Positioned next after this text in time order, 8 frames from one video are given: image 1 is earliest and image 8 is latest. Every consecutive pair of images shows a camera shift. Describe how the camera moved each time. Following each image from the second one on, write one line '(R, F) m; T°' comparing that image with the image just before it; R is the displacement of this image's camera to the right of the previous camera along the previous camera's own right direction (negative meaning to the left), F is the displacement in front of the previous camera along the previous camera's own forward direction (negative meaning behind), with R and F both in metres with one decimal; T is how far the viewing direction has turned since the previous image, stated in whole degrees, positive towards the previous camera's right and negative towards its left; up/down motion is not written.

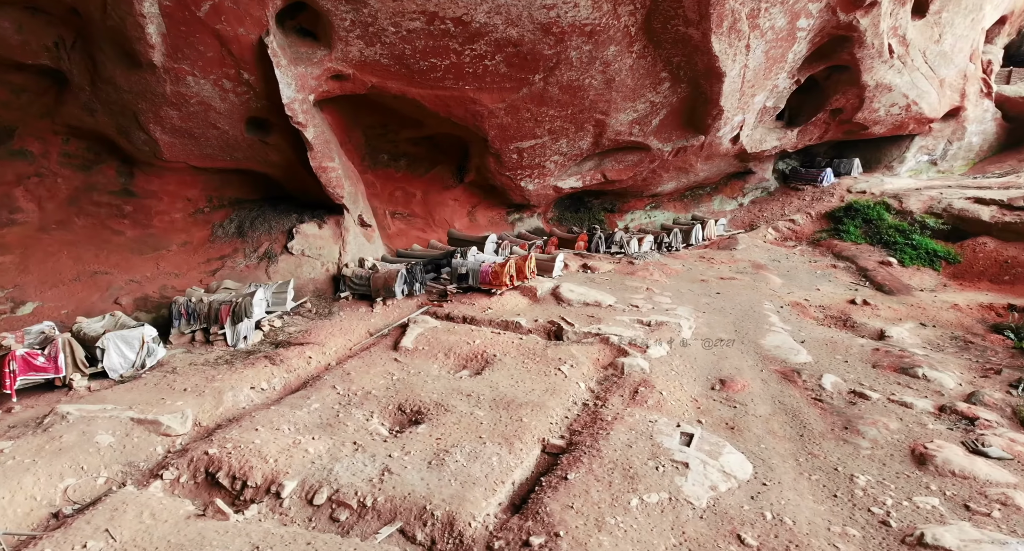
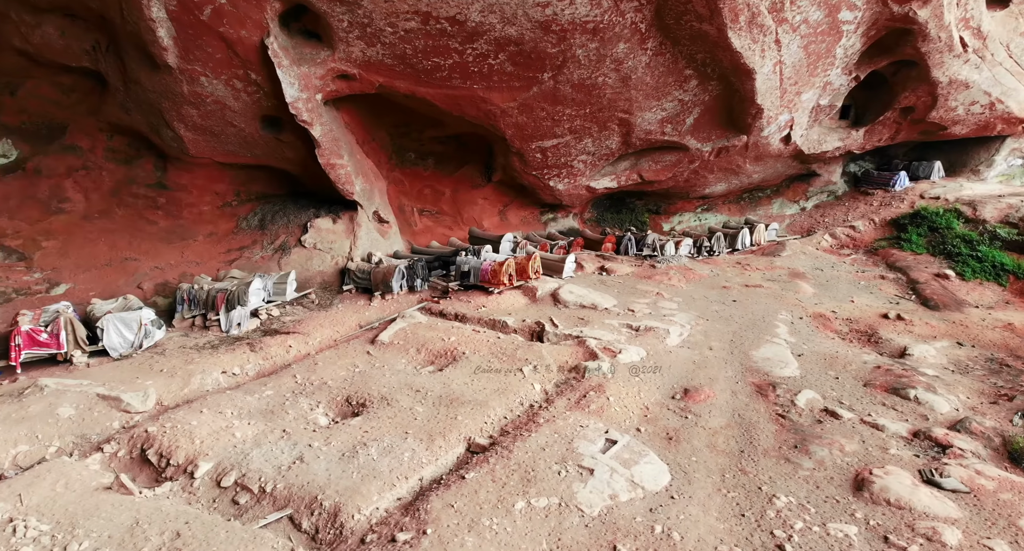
(+0.7, +0.1) m; -6°
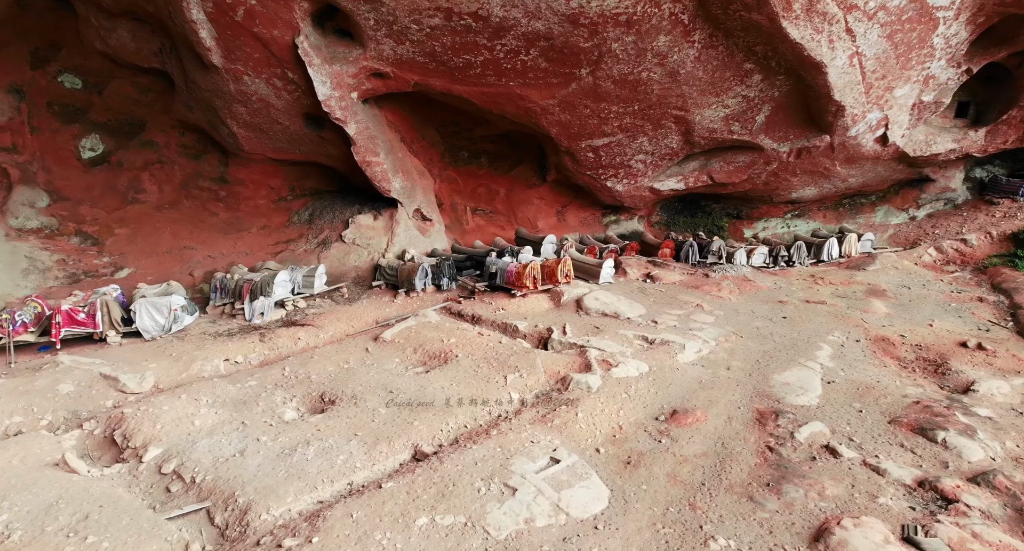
(+0.7, +0.2) m; -8°
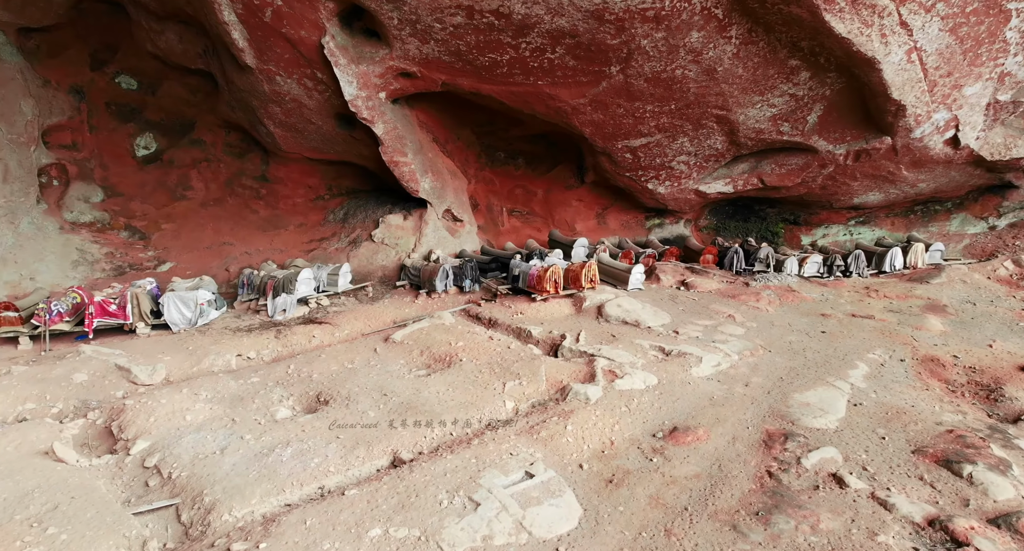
(+0.3, +0.1) m; -5°
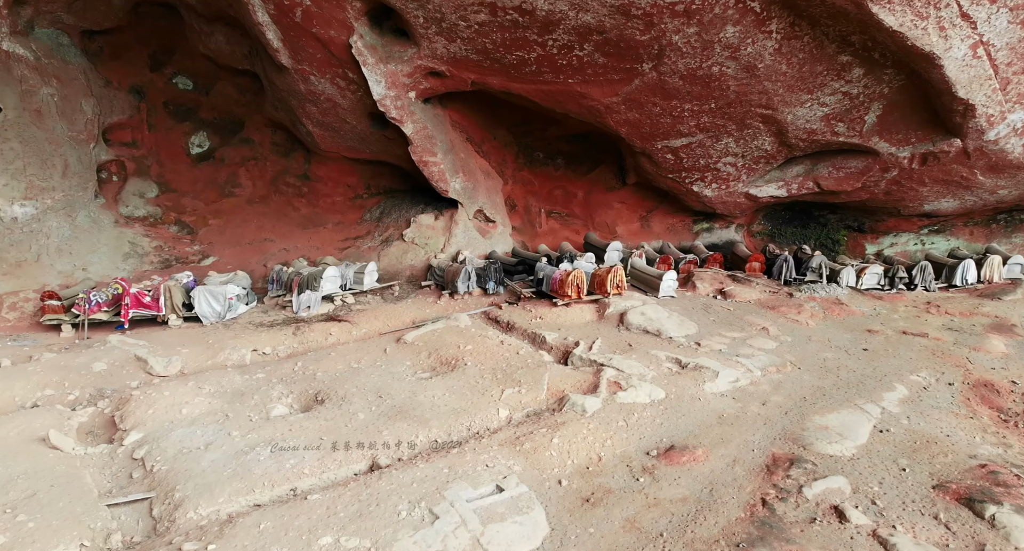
(+0.3, +0.1) m; -5°
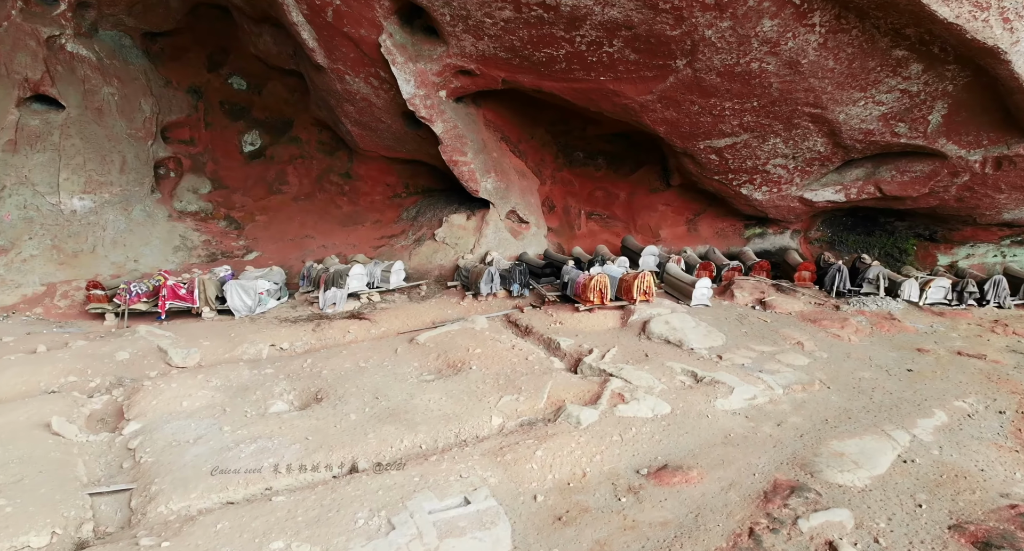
(+0.3, +0.1) m; -5°
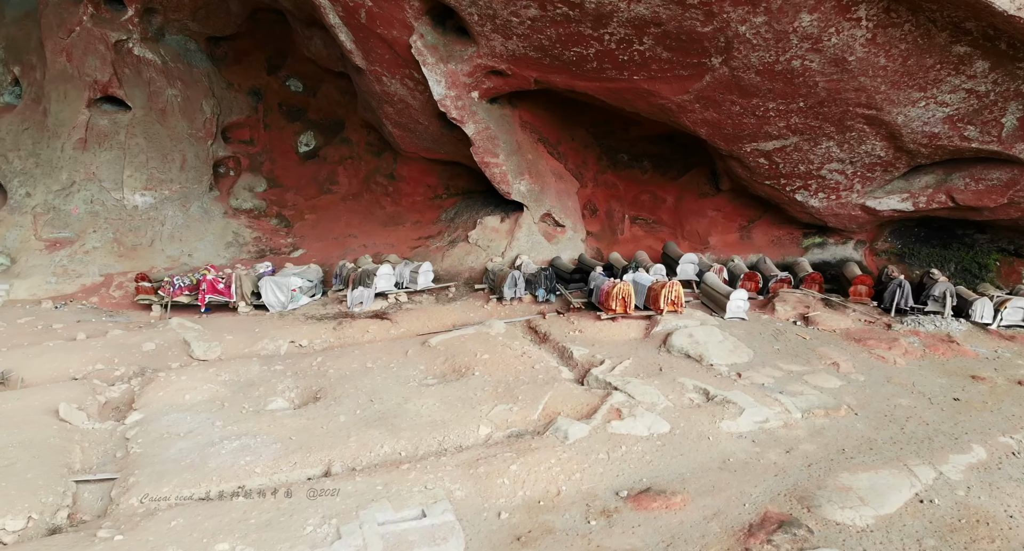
(+0.4, +0.1) m; -6°
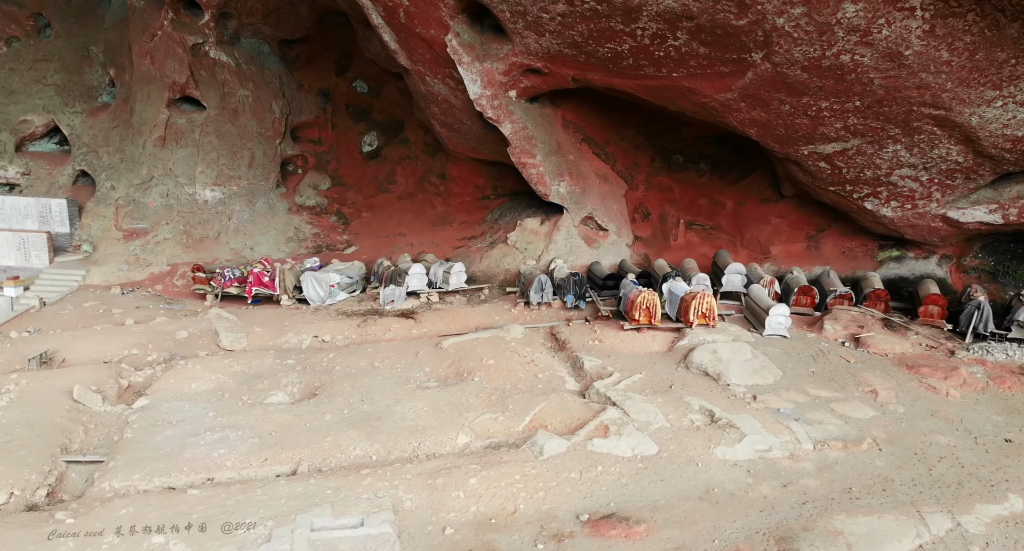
(+0.5, +0.1) m; -8°
